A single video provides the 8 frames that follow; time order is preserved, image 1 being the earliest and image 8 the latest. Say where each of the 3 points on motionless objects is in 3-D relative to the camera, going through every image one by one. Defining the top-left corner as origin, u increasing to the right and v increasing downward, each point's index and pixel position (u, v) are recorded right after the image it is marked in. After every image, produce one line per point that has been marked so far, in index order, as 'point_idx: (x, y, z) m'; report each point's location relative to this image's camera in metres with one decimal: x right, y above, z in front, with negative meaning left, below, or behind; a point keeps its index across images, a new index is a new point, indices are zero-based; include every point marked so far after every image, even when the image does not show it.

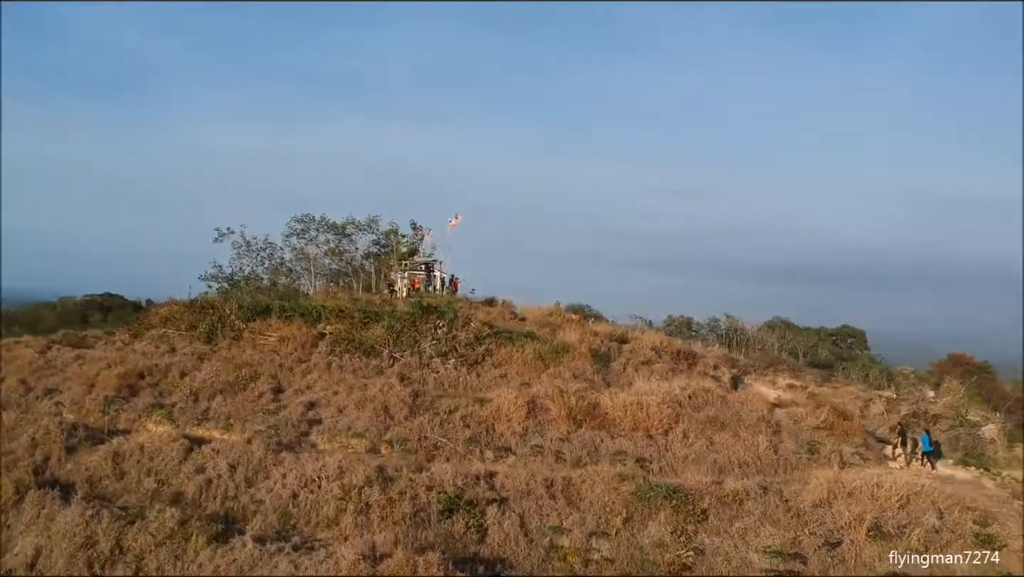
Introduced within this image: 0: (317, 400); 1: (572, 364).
0: (-2.7, -1.6, +9.9) m
1: (+1.0, -1.2, +11.2) m
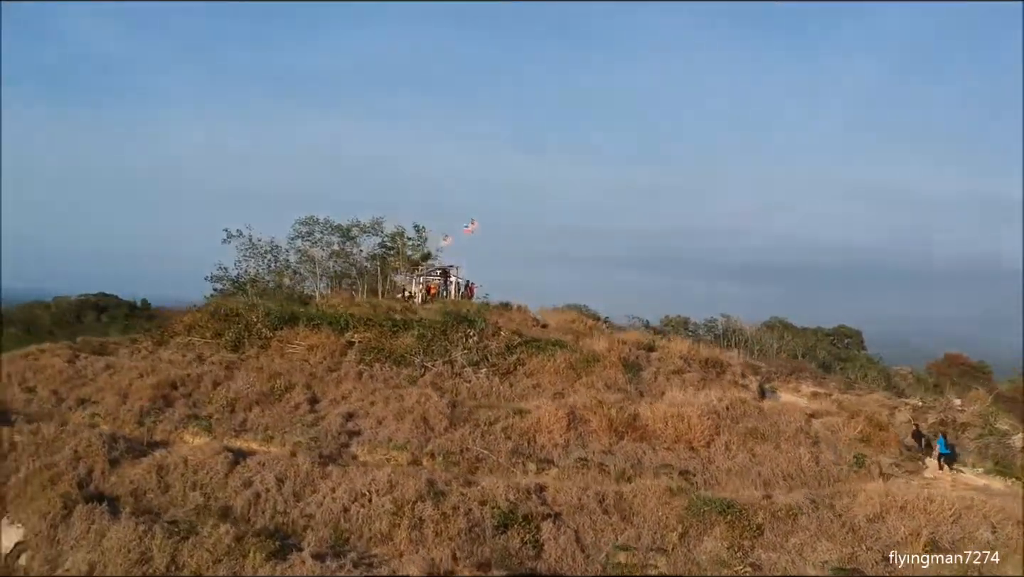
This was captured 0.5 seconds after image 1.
0: (-2.2, -1.7, +9.9) m
1: (+1.5, -1.4, +11.2) m
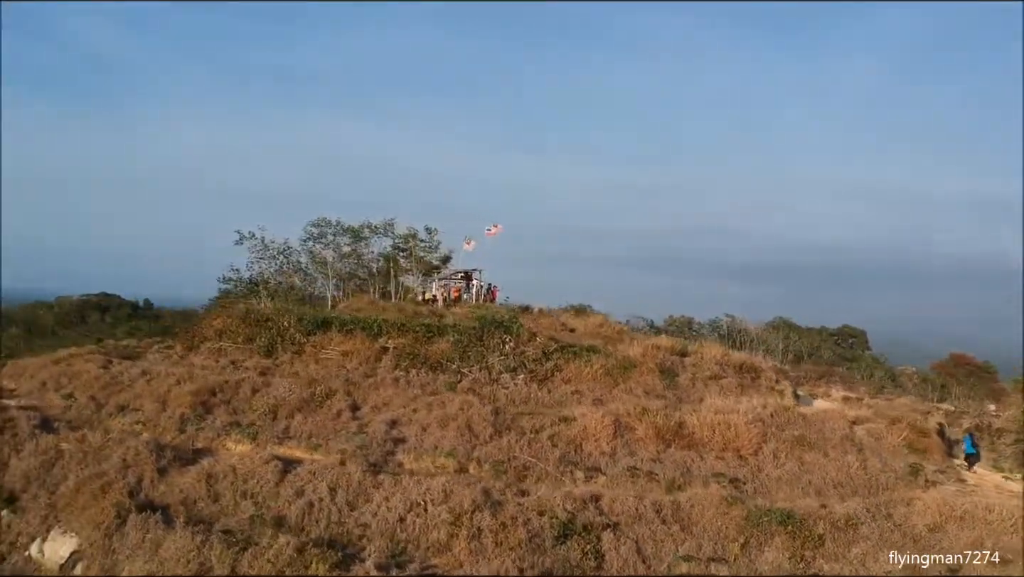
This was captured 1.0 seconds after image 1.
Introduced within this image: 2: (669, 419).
0: (-1.6, -1.8, +9.9) m
1: (+2.1, -1.5, +11.2) m
2: (+2.1, -1.8, +9.4) m
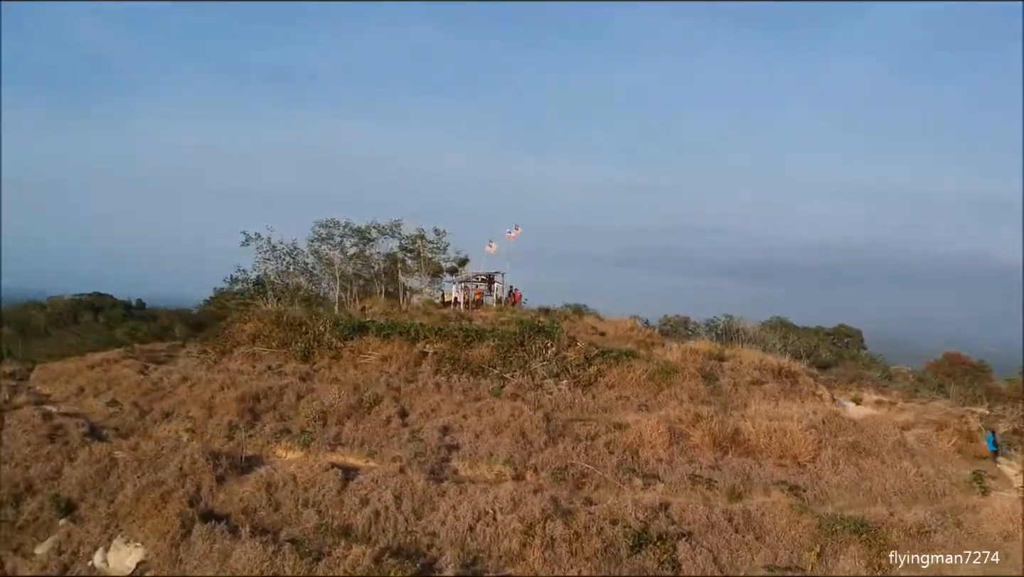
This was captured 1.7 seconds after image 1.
0: (-0.9, -1.9, +9.9) m
1: (+2.8, -1.5, +11.2) m
2: (+2.9, -1.9, +9.5) m
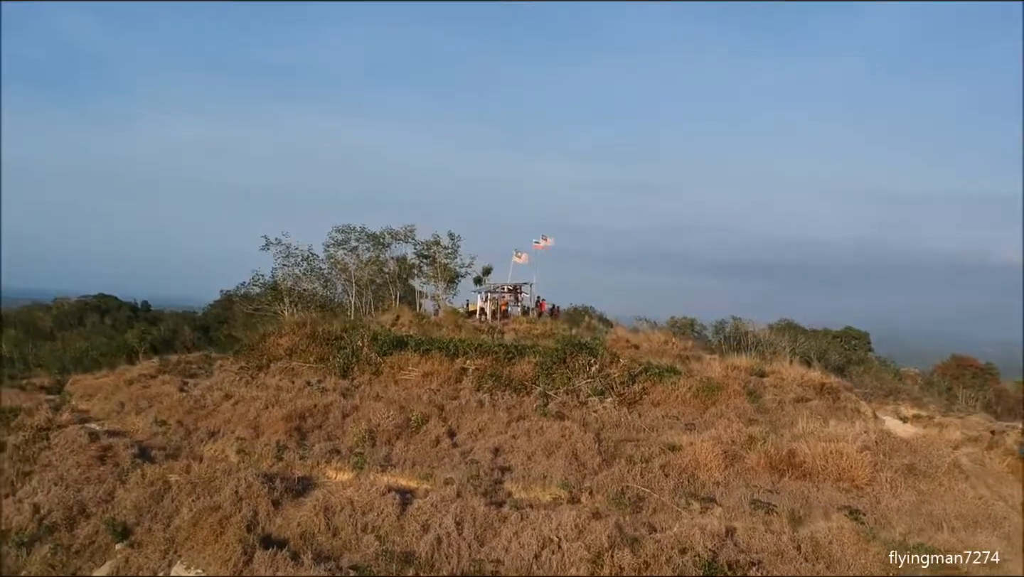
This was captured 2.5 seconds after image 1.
0: (-0.2, -2.2, +9.9) m
1: (+3.5, -1.8, +11.2) m
2: (+3.6, -2.2, +9.4) m
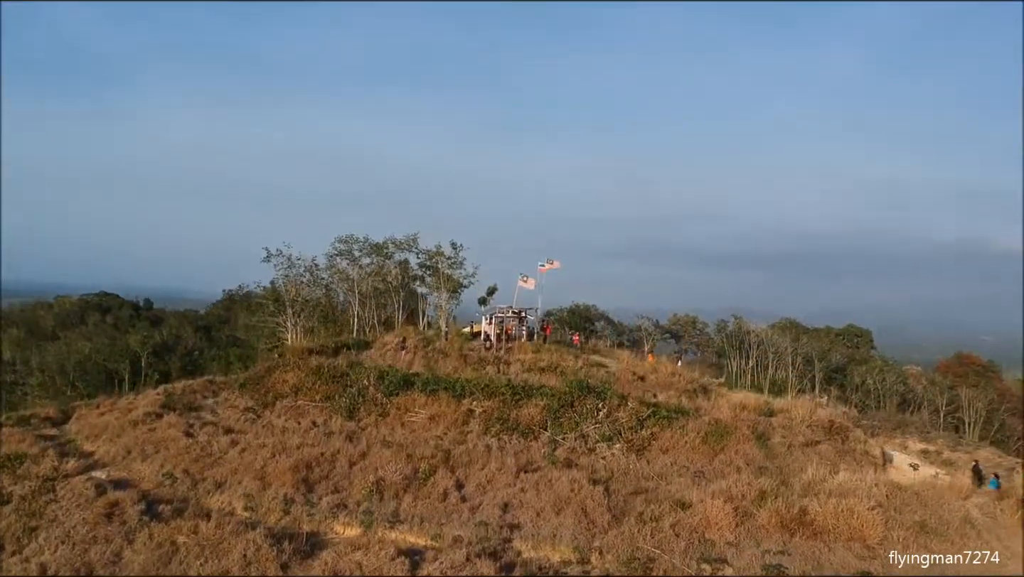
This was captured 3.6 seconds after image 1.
0: (-0.1, -2.9, +9.8) m
1: (+3.6, -2.5, +11.1) m
2: (+3.7, -2.9, +9.3) m
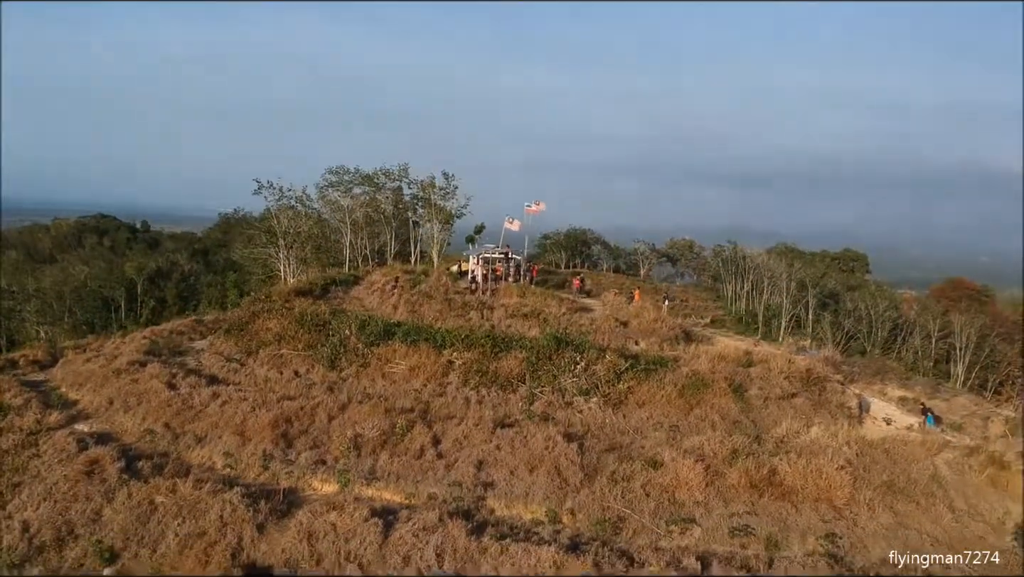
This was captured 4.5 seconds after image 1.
0: (-0.4, -2.4, +9.9) m
1: (+3.3, -1.8, +11.2) m
2: (+3.3, -2.4, +9.4) m
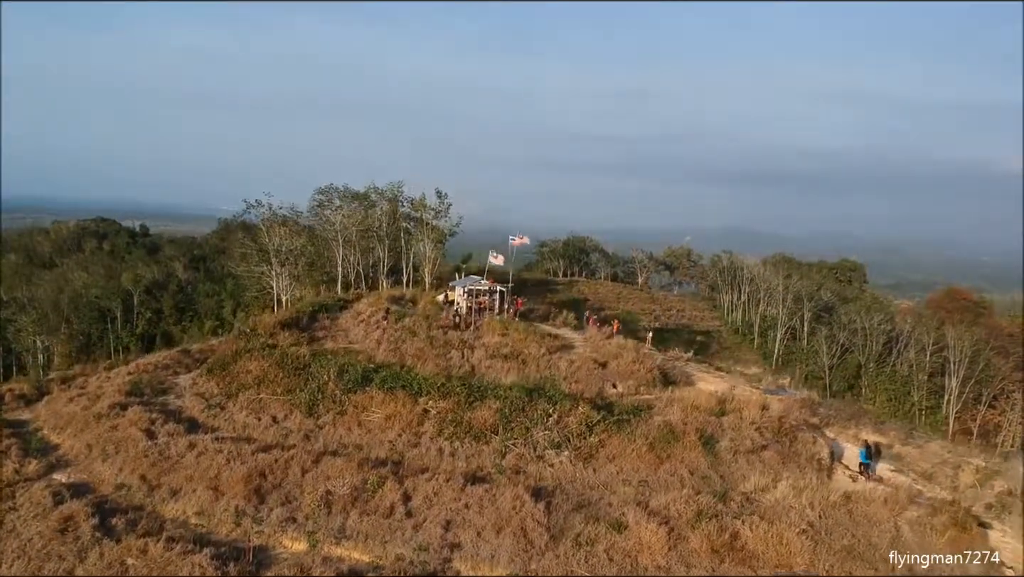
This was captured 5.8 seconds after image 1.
0: (-0.9, -3.2, +10.1) m
1: (+2.8, -2.7, +11.3) m
2: (+2.9, -3.3, +9.6) m
